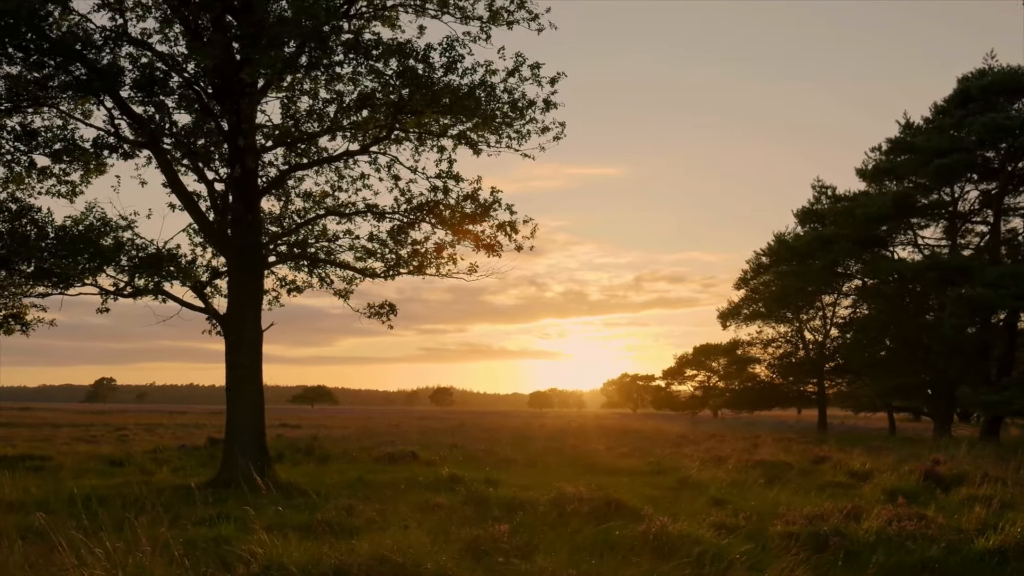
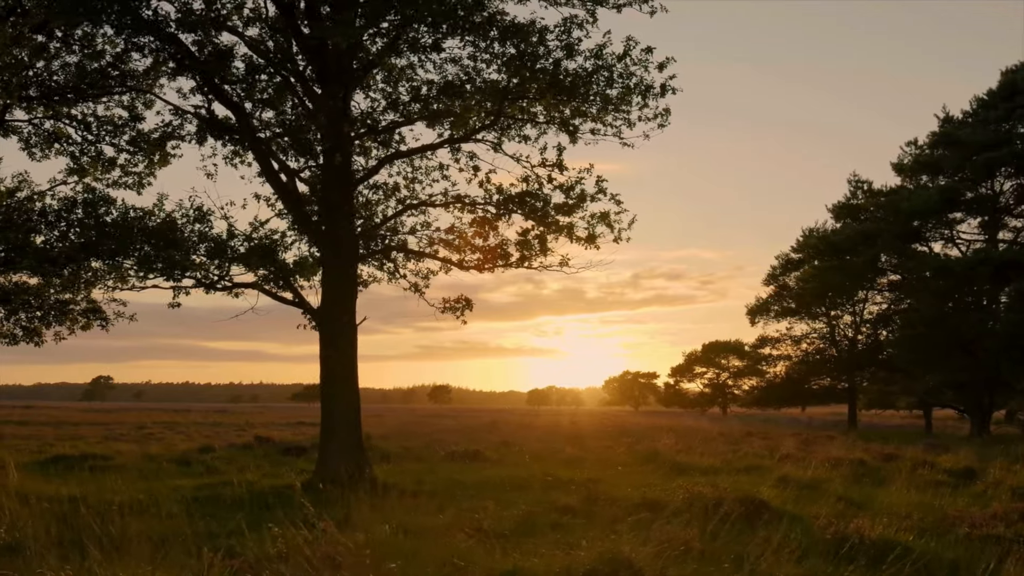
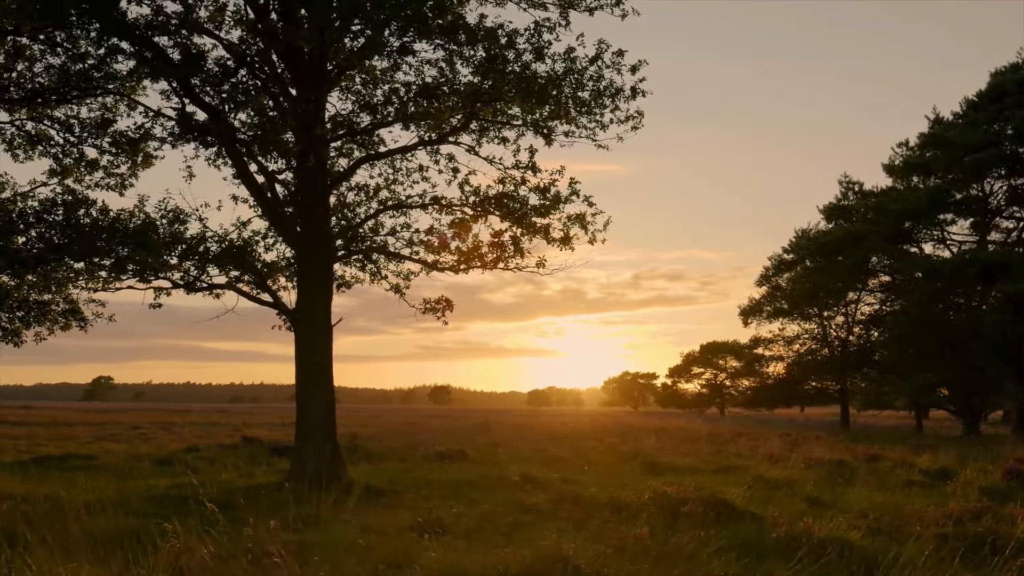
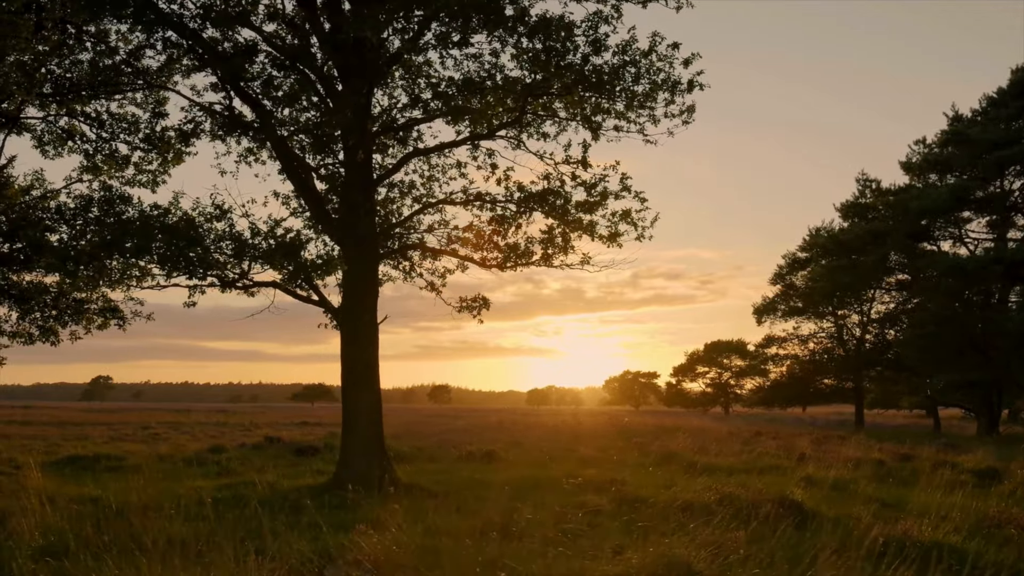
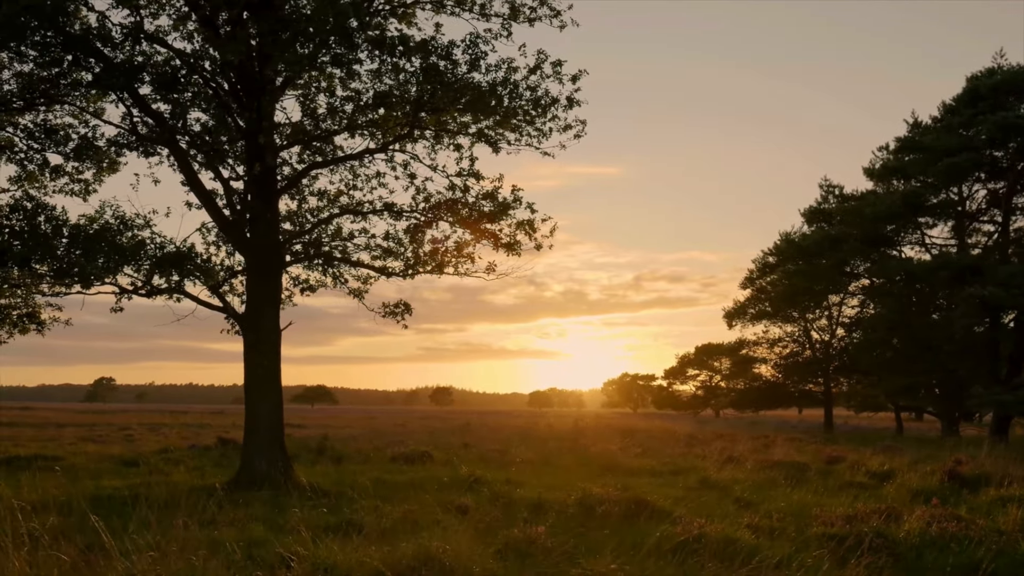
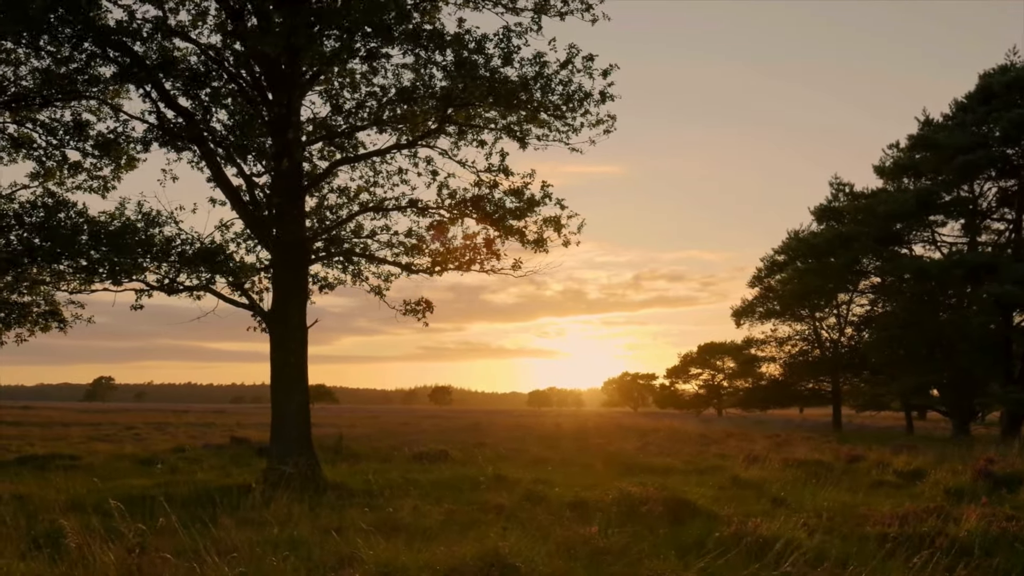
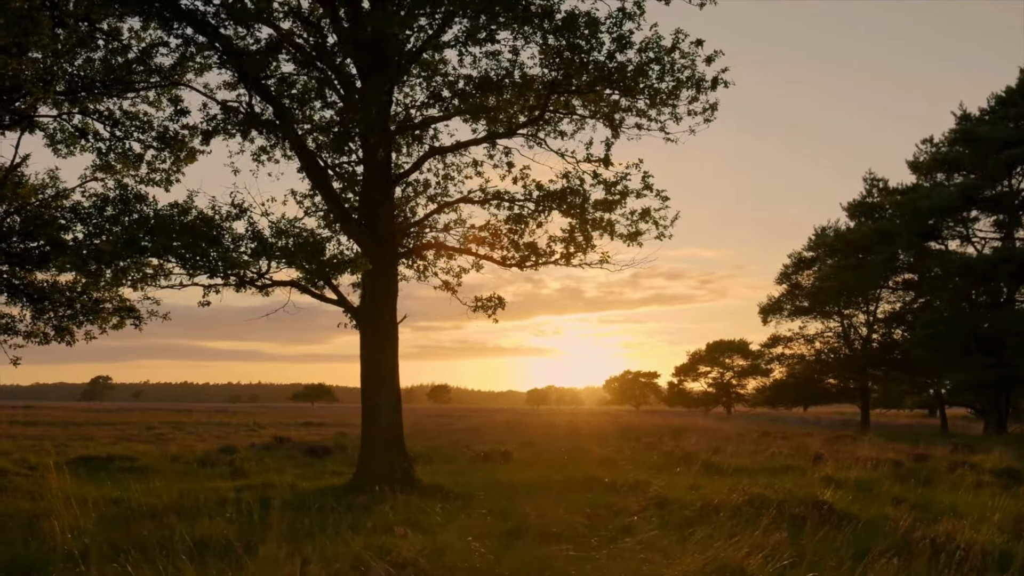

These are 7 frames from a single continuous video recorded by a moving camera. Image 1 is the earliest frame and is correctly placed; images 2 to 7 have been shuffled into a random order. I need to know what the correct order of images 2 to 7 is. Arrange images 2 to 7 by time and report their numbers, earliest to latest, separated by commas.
5, 6, 3, 2, 4, 7
